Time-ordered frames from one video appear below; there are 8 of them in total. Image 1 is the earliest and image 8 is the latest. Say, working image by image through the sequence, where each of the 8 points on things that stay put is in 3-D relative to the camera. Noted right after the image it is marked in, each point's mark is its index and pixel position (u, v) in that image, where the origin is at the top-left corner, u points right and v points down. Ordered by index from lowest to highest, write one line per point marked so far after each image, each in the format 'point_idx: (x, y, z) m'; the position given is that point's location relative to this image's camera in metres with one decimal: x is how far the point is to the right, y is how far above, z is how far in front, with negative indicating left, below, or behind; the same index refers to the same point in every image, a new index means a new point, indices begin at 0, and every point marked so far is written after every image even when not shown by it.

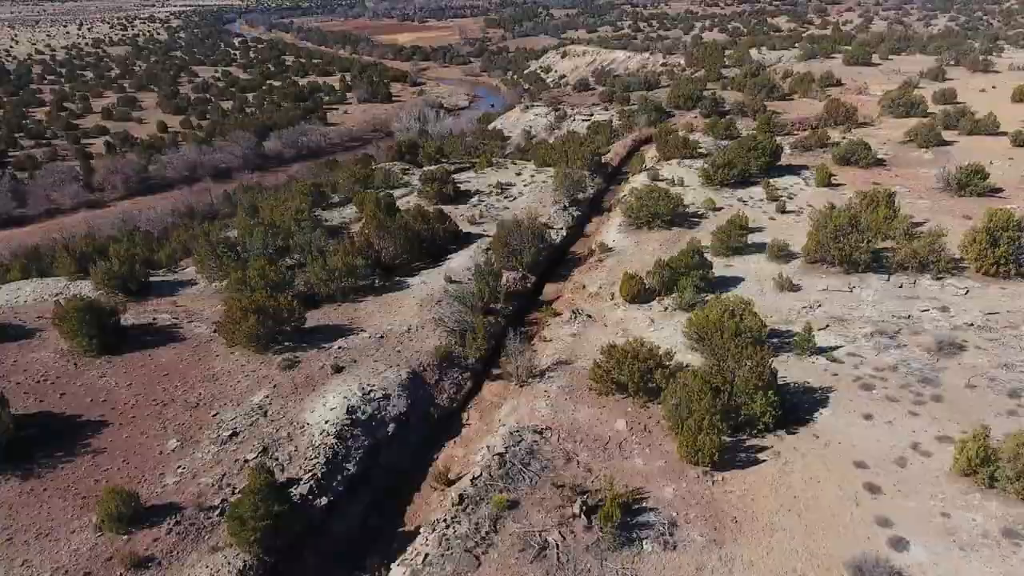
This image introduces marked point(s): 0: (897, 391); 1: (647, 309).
0: (+8.0, -2.2, +13.7) m
1: (+3.8, -0.6, +18.4) m
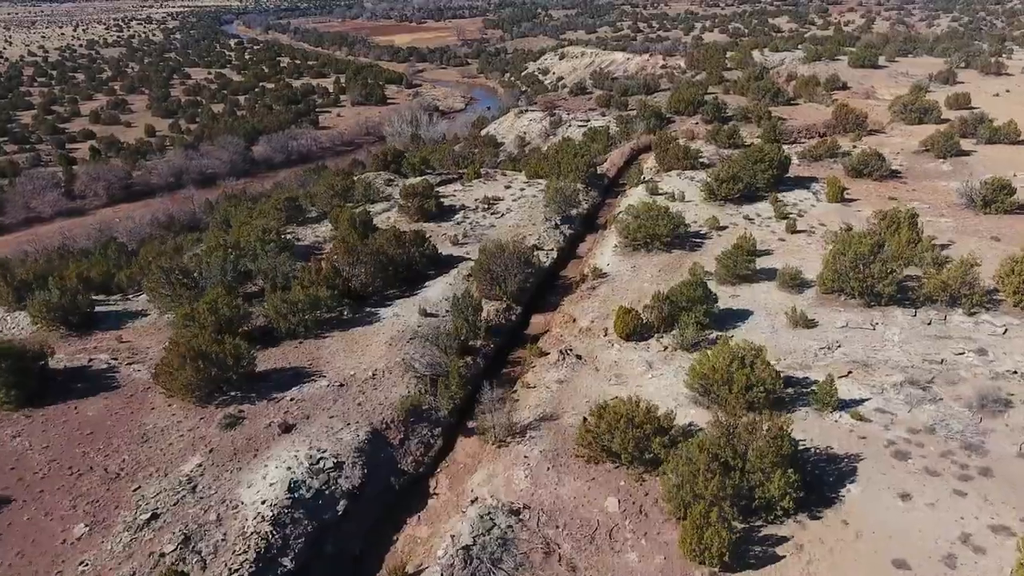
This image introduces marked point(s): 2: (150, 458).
0: (+7.5, -3.1, +11.7) m
1: (+3.3, -1.5, +16.4) m
2: (-6.9, -3.2, +12.7) m
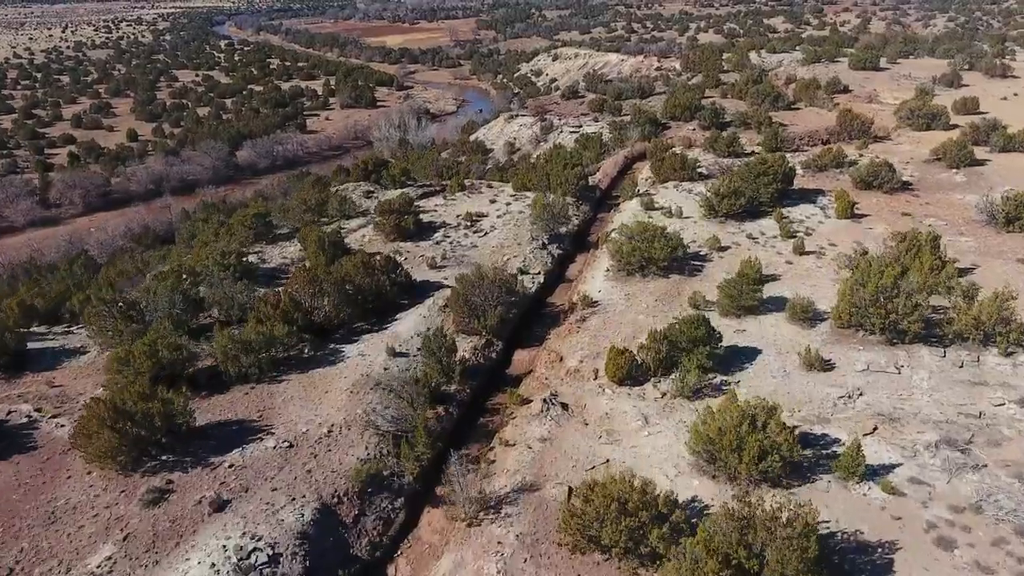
0: (+7.0, -3.9, +9.8) m
1: (+2.8, -2.3, +14.5) m
2: (-7.4, -4.2, +10.7) m
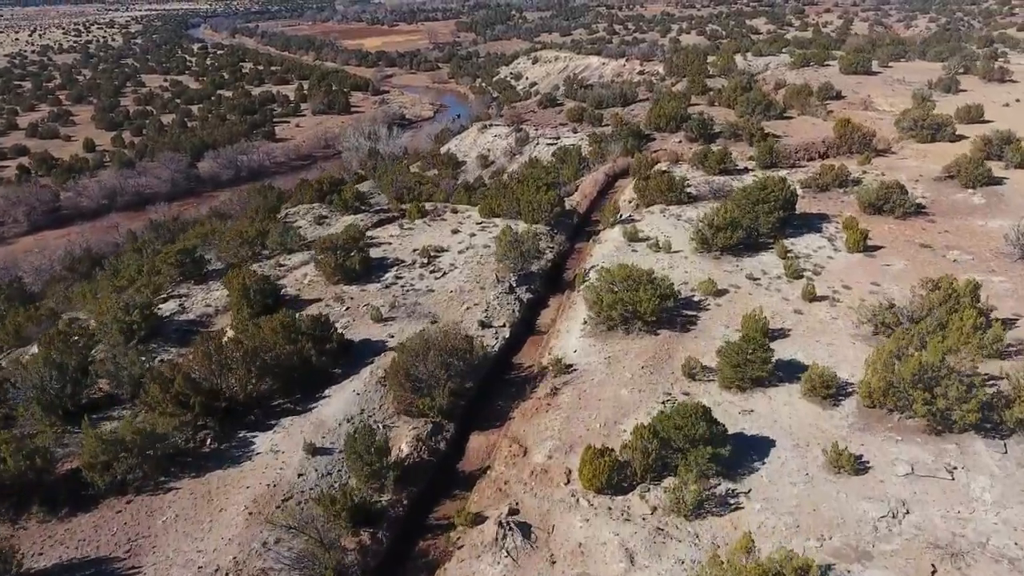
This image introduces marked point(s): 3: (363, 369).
0: (+6.2, -5.3, +6.6) m
1: (+1.9, -3.8, +11.2) m
2: (-8.2, -5.7, +7.2) m
3: (-3.5, -1.9, +15.5) m
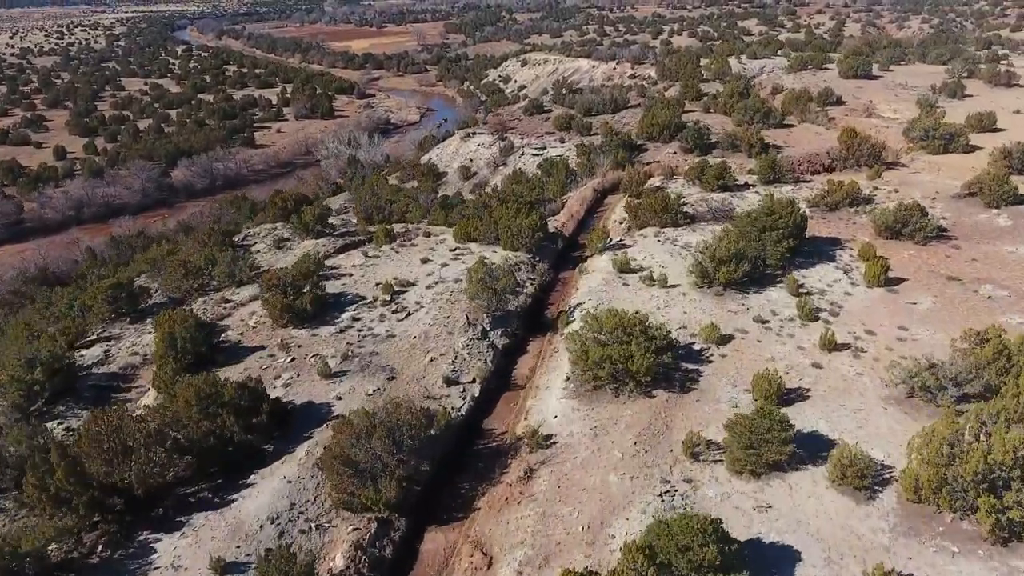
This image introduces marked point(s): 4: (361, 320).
0: (+5.7, -6.4, +4.1) m
1: (+1.3, -4.9, +8.6) m
2: (-8.7, -6.9, +4.5) m
3: (-4.1, -3.0, +12.9) m
4: (-4.1, -0.9, +17.9) m
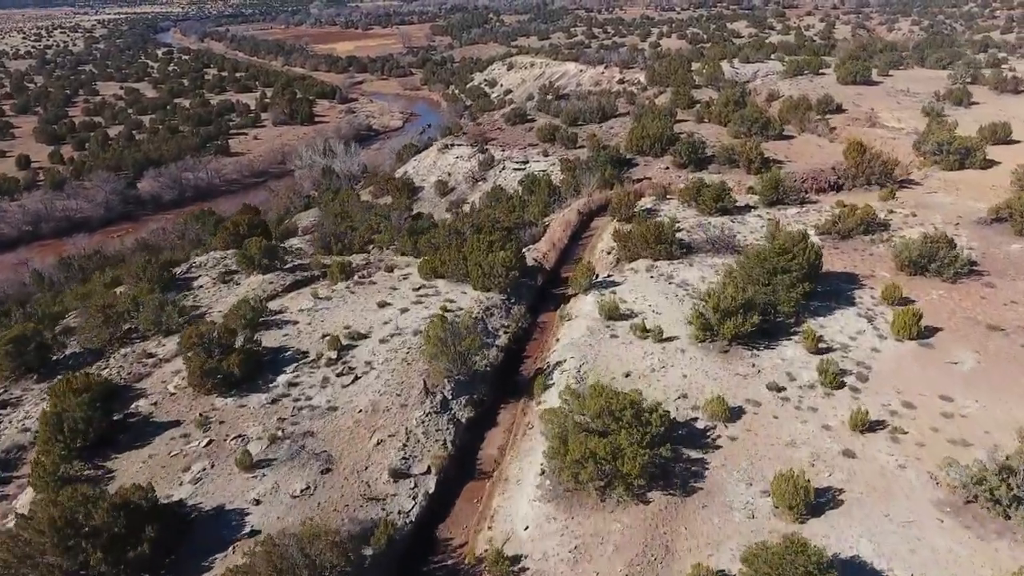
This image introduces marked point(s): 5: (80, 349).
0: (+5.2, -7.6, +1.3) m
1: (+0.7, -6.2, +5.8) m
2: (-9.2, -8.2, +1.6) m
3: (-4.8, -4.4, +10.0) m
4: (-4.8, -2.2, +15.0) m
5: (-11.9, -1.6, +18.3) m
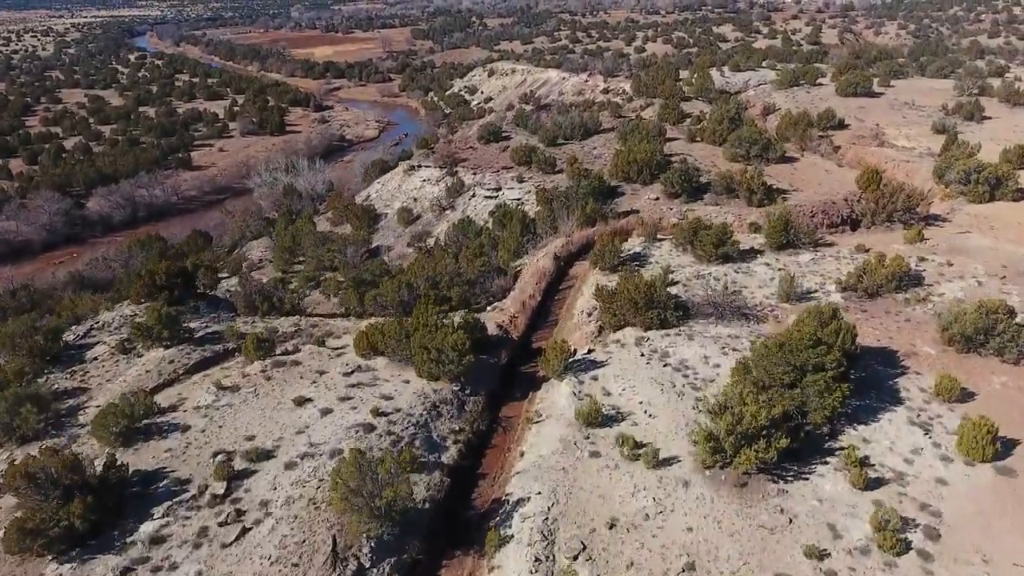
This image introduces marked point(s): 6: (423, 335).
0: (+4.6, -9.5, -2.5) m
1: (0.0, -8.1, +1.9) m
2: (-9.9, -10.2, -2.5) m
3: (-5.6, -6.3, +6.0) m
4: (-5.8, -4.2, +11.0) m
5: (-12.9, -3.7, +14.1) m
6: (-2.1, -1.1, +15.6) m
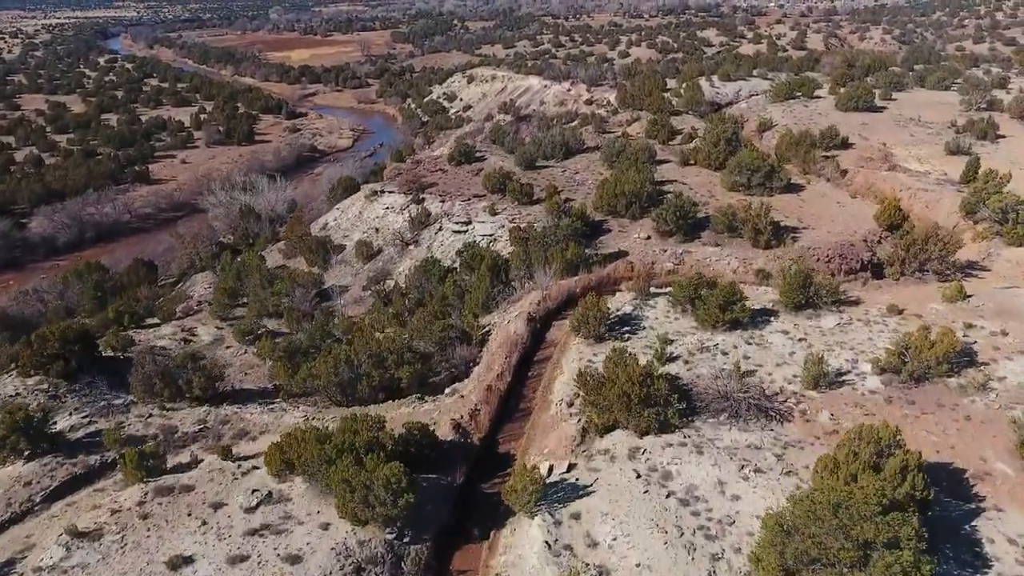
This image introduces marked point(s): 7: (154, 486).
0: (+4.2, -11.4, -6.2) m
1: (-0.5, -10.0, -1.8) m
2: (-10.2, -12.2, -6.5) m
3: (-6.2, -8.3, +2.1) m
4: (-6.4, -6.1, +7.2) m
5: (-13.7, -5.6, +10.1) m
6: (-2.9, -3.0, +11.9) m
7: (-6.7, -3.8, +12.6) m
